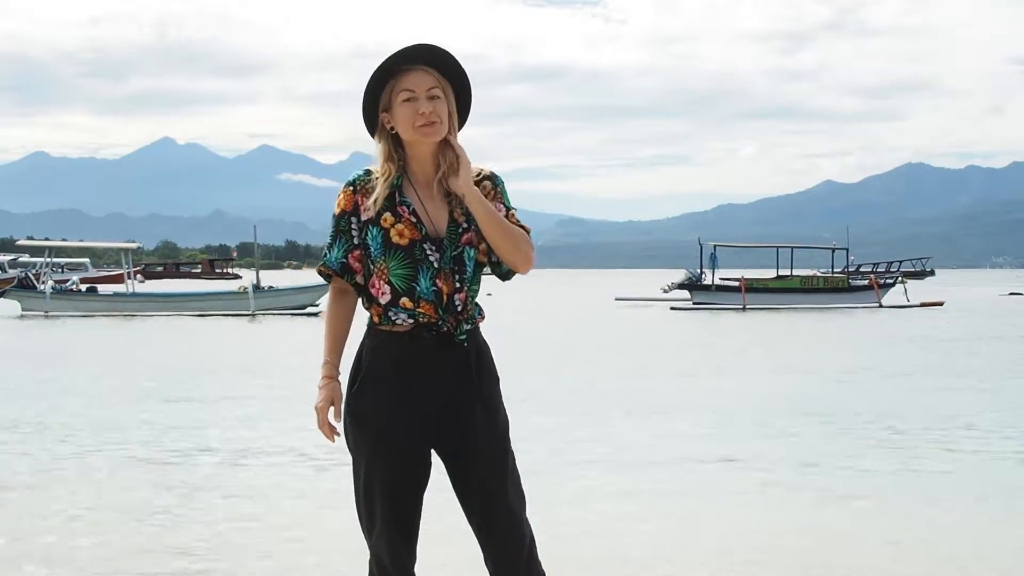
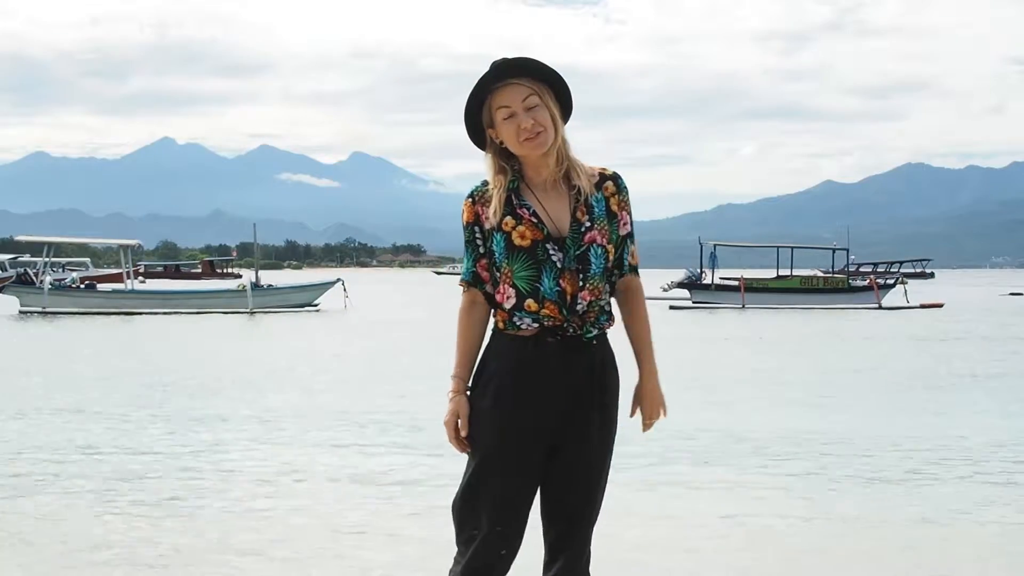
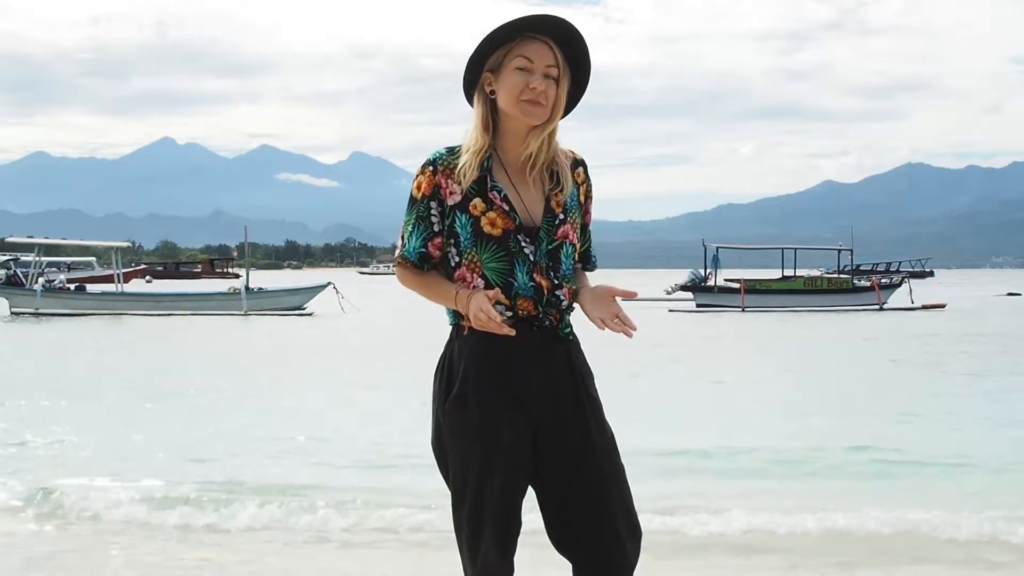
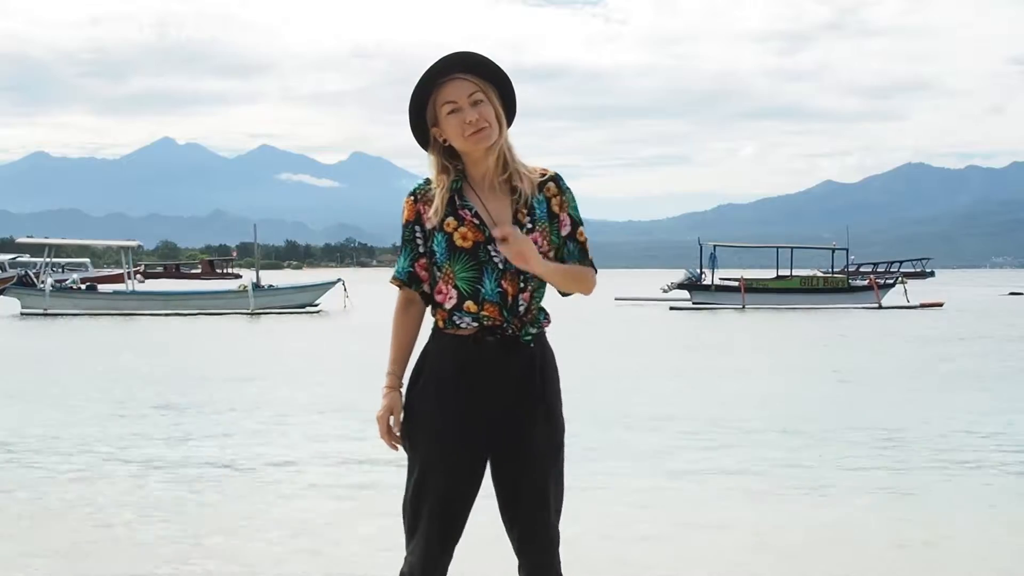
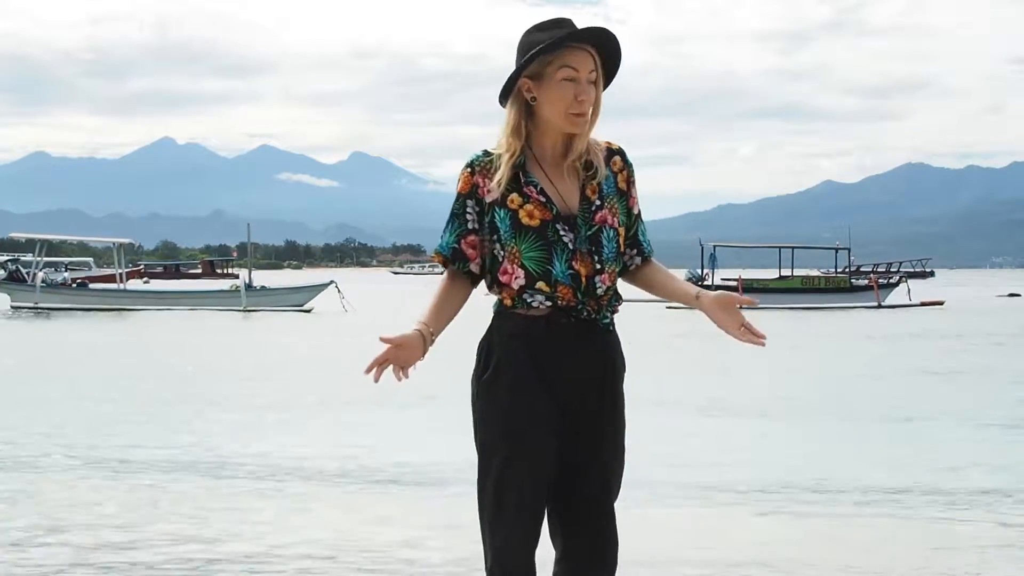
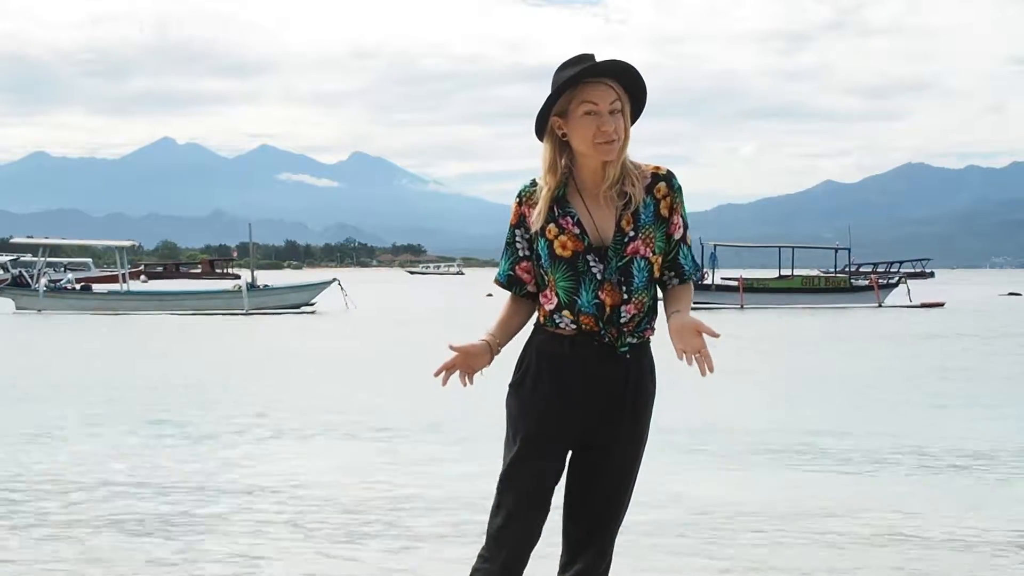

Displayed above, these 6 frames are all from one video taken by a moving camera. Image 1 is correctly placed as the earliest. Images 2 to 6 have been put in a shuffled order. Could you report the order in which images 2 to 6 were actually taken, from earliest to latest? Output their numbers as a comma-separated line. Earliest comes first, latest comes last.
4, 2, 6, 5, 3
